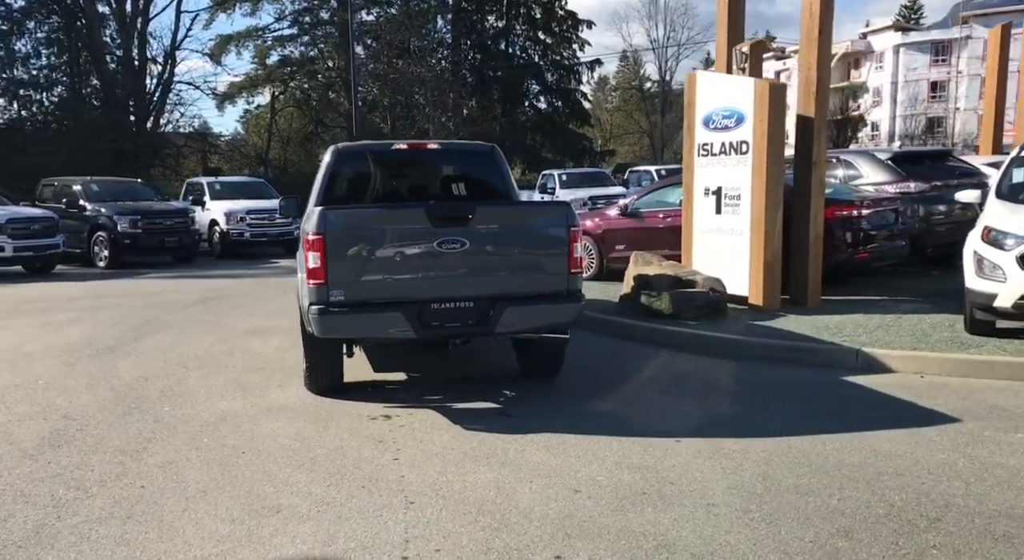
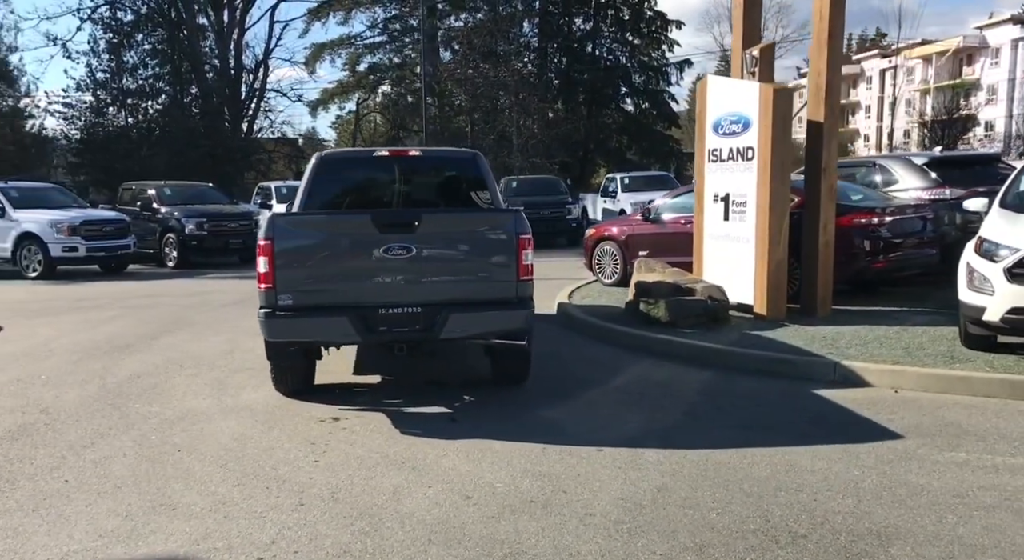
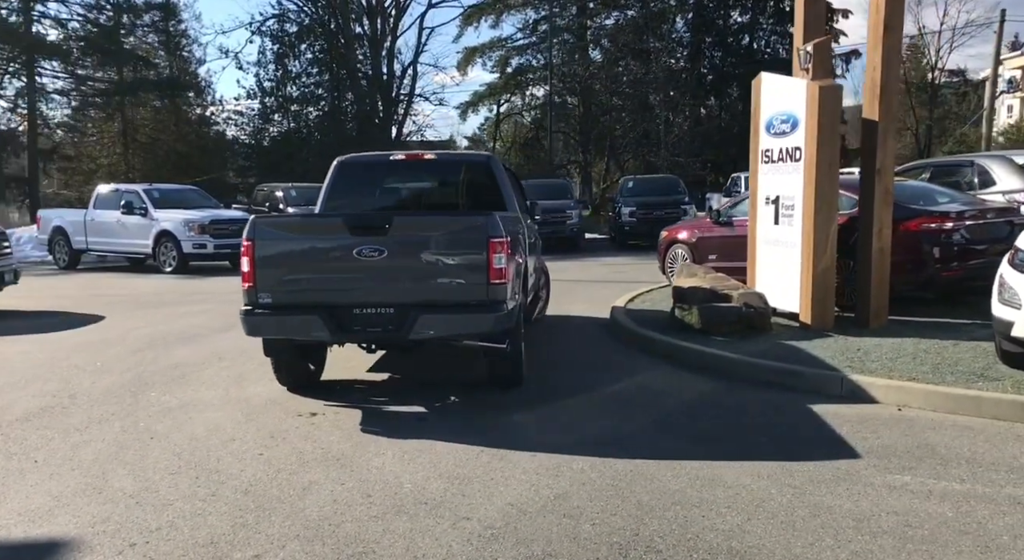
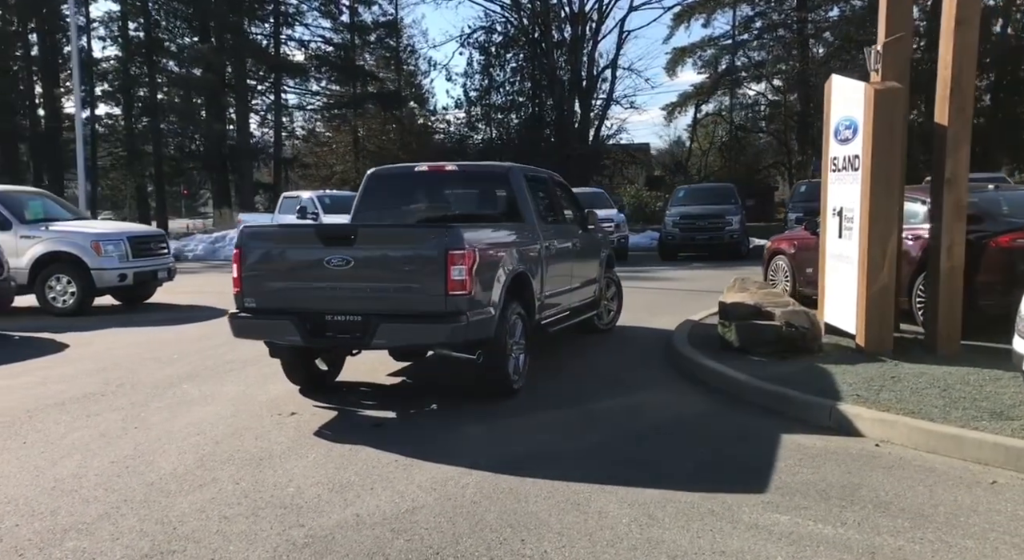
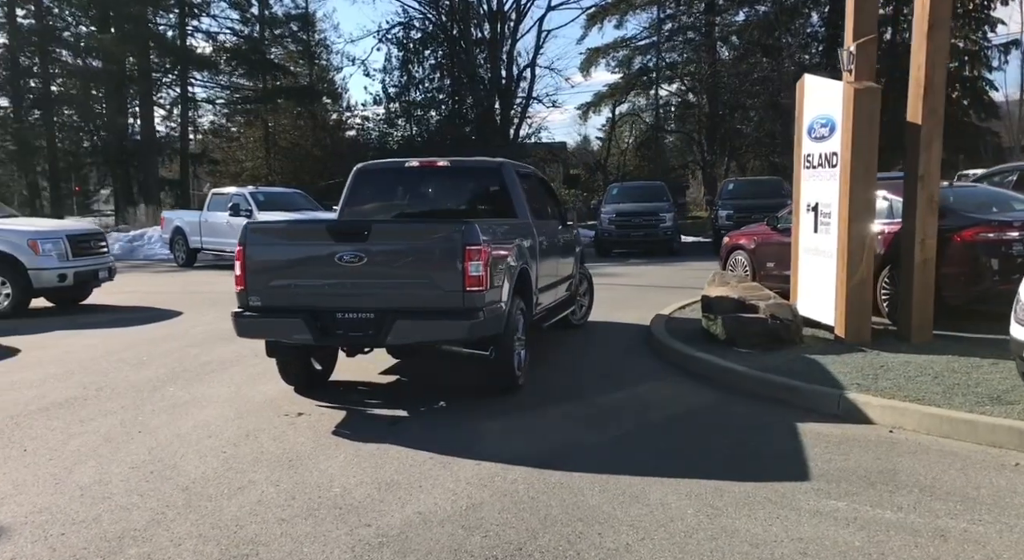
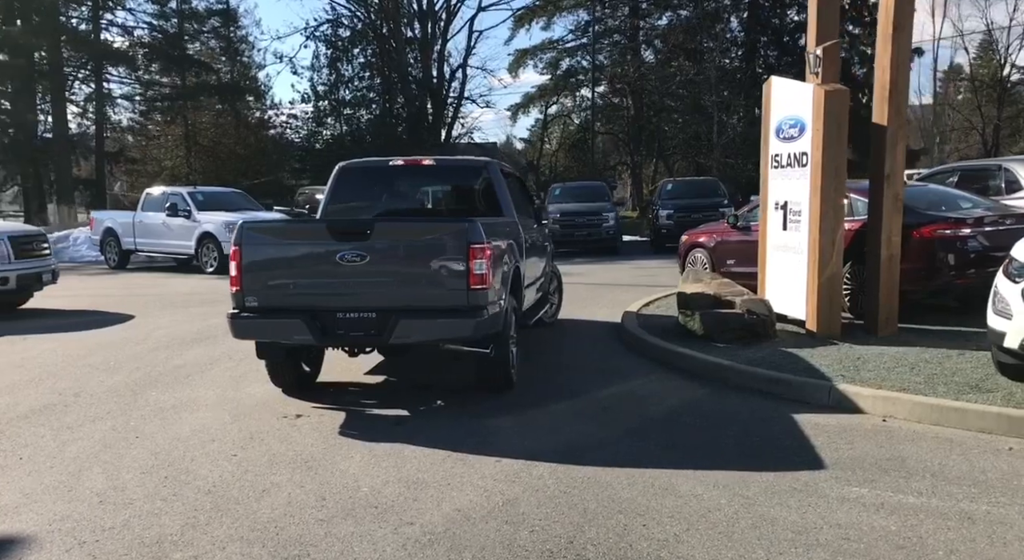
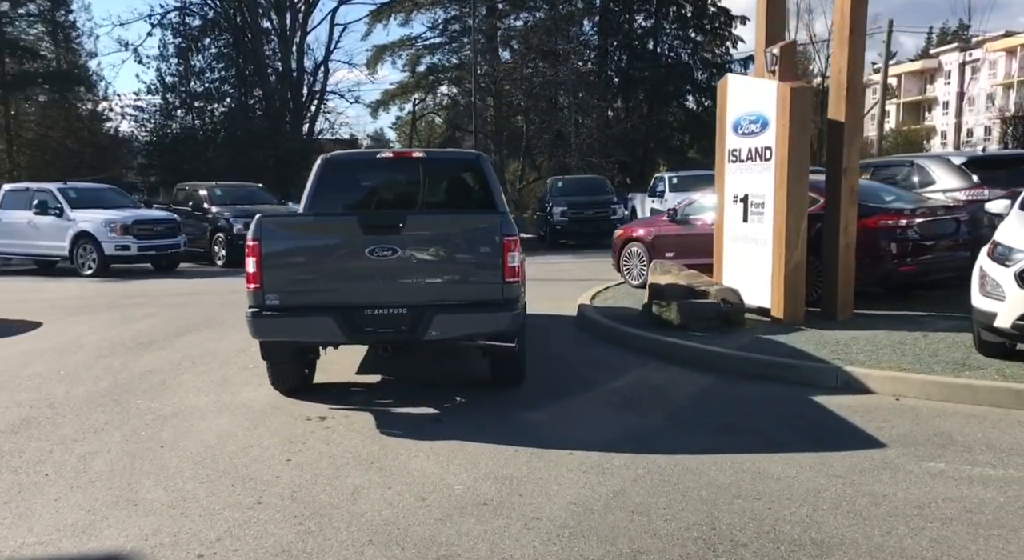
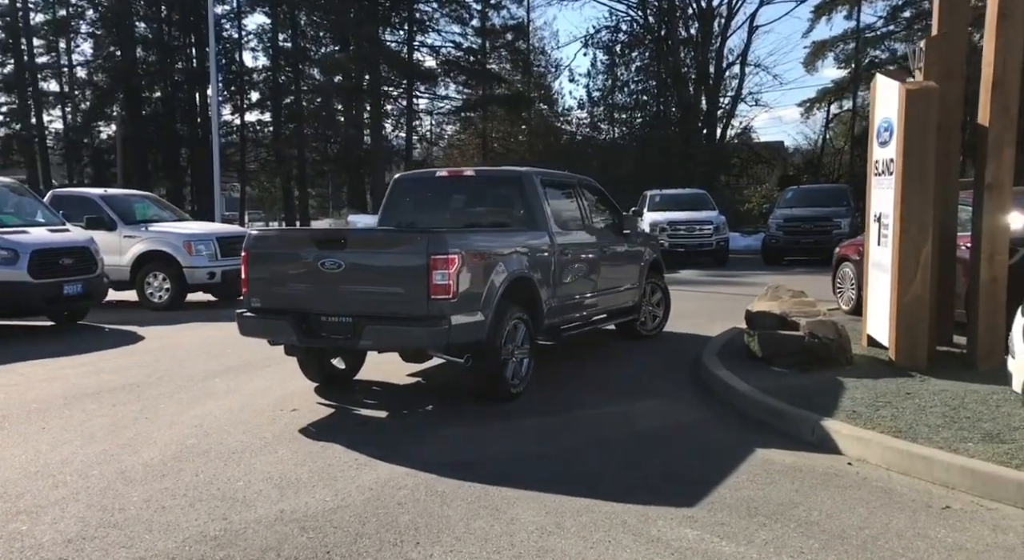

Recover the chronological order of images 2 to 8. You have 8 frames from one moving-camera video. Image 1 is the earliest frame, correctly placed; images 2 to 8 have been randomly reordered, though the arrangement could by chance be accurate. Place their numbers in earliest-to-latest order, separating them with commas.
2, 7, 3, 6, 5, 4, 8
